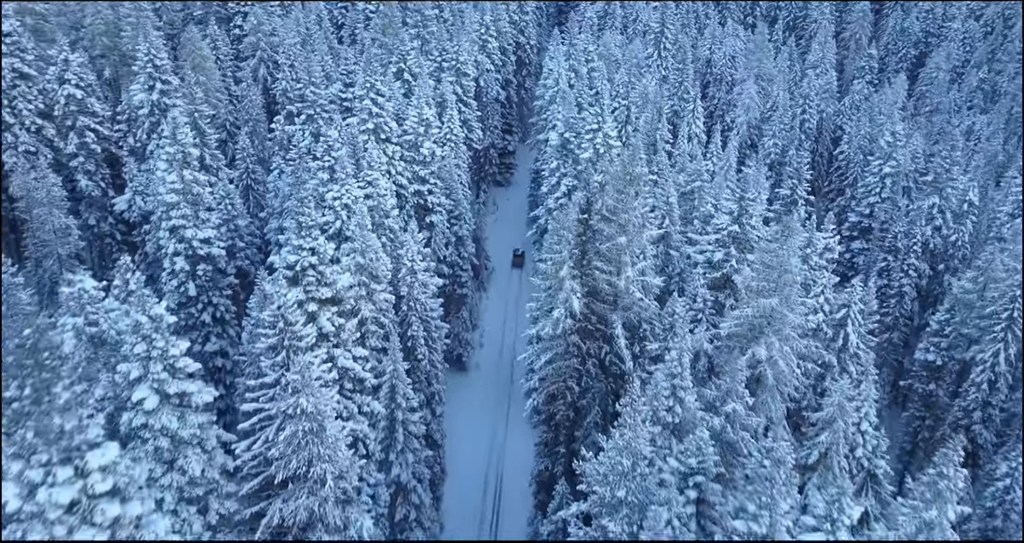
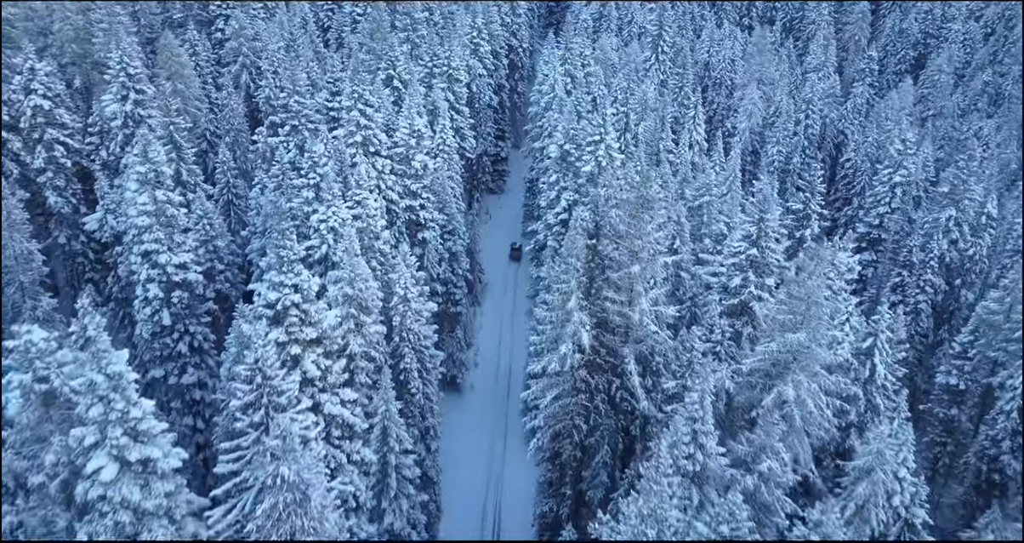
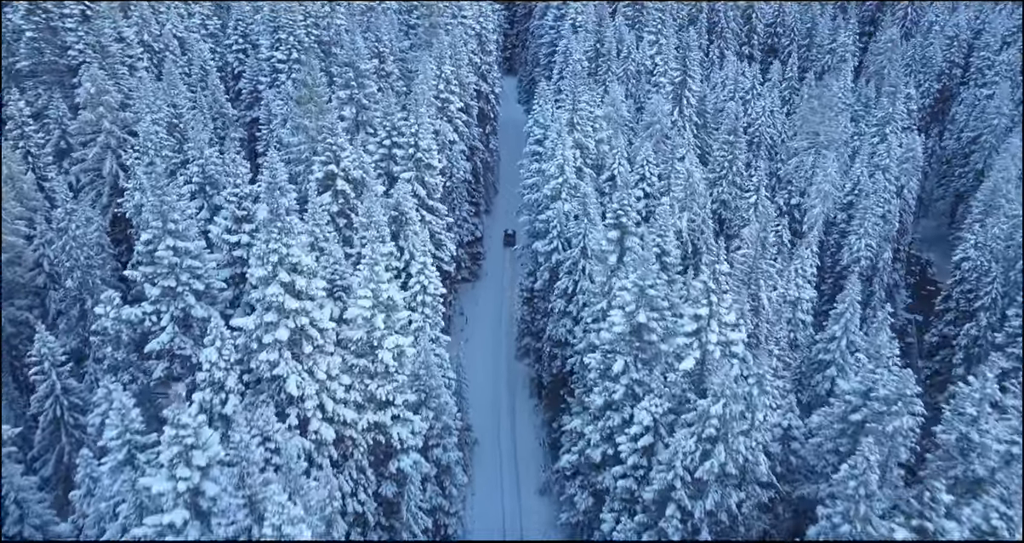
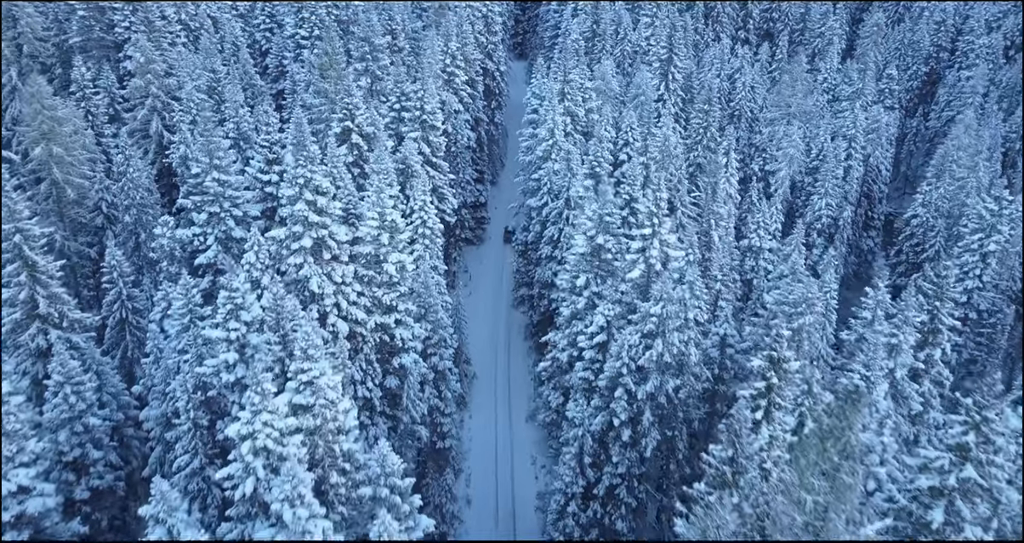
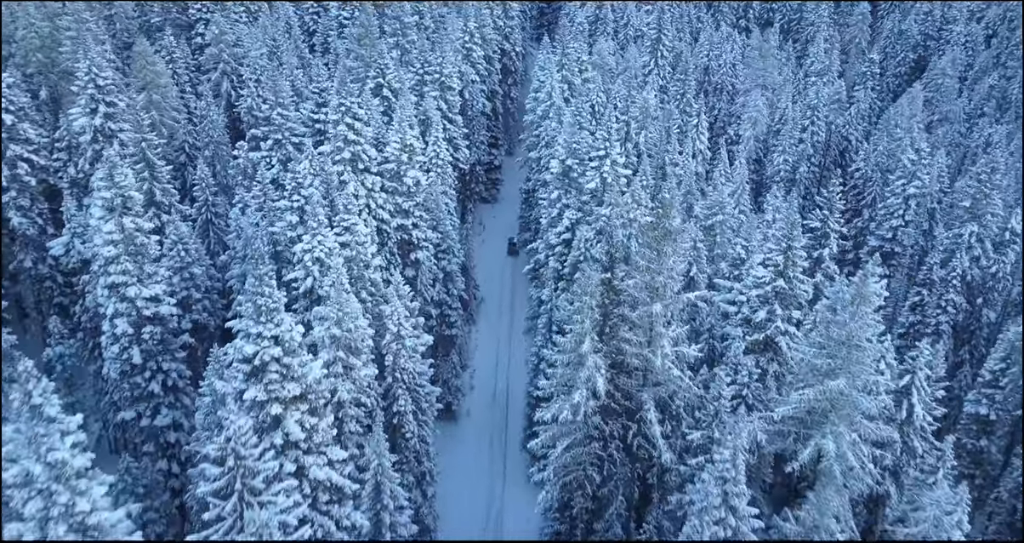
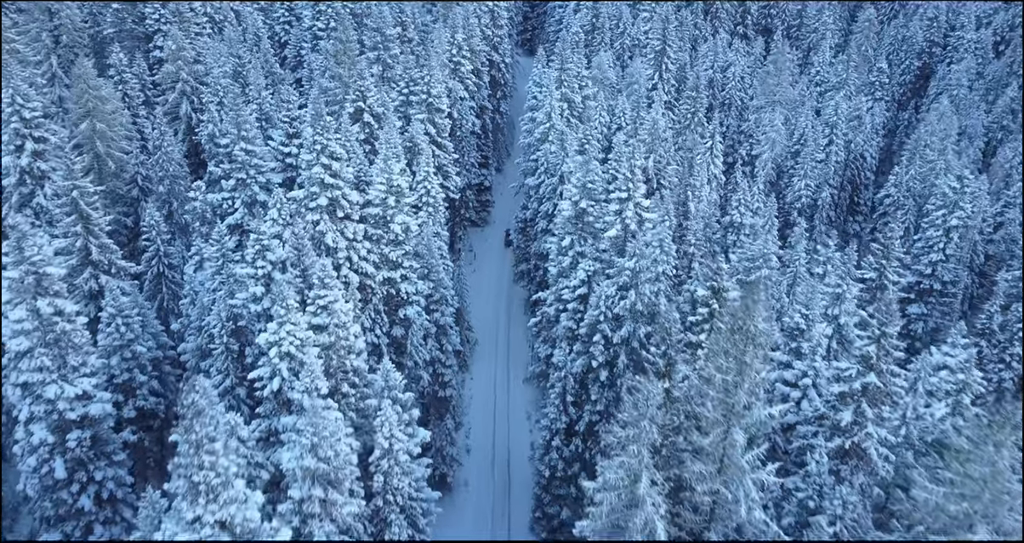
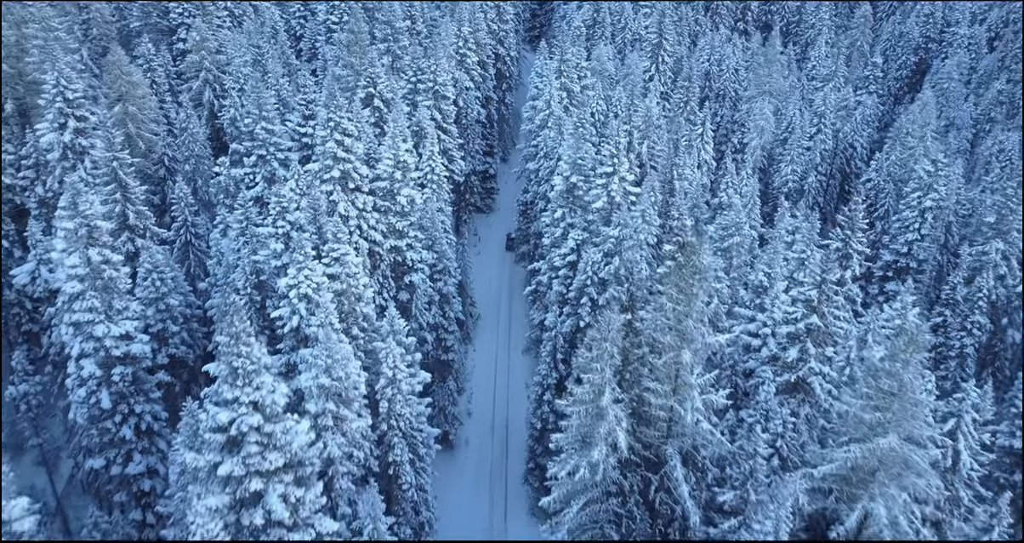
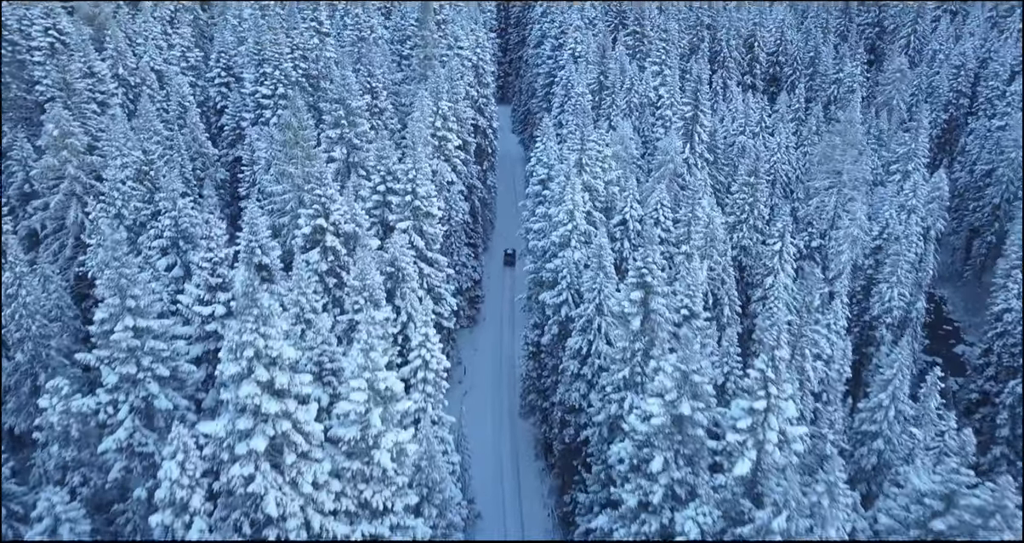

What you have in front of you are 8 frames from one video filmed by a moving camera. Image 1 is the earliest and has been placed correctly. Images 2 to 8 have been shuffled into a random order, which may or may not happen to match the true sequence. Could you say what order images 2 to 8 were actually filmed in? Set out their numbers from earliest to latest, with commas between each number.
2, 5, 7, 6, 4, 3, 8
